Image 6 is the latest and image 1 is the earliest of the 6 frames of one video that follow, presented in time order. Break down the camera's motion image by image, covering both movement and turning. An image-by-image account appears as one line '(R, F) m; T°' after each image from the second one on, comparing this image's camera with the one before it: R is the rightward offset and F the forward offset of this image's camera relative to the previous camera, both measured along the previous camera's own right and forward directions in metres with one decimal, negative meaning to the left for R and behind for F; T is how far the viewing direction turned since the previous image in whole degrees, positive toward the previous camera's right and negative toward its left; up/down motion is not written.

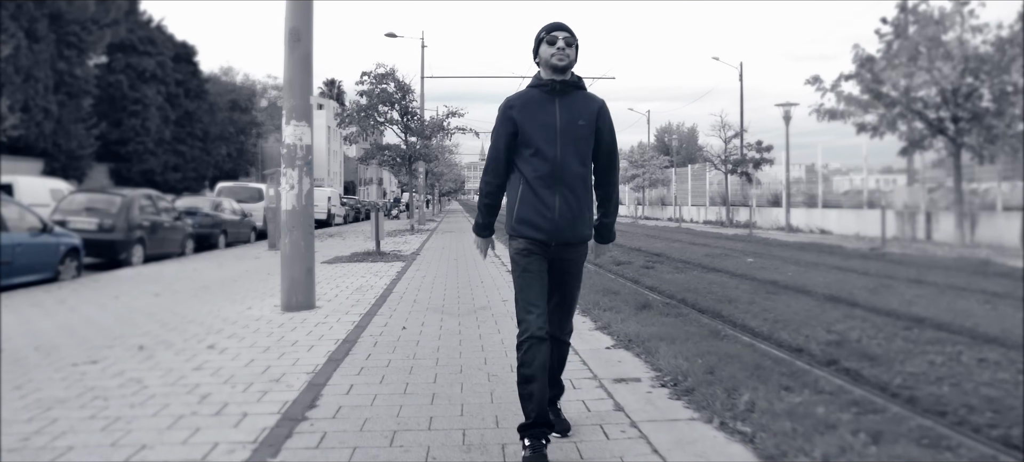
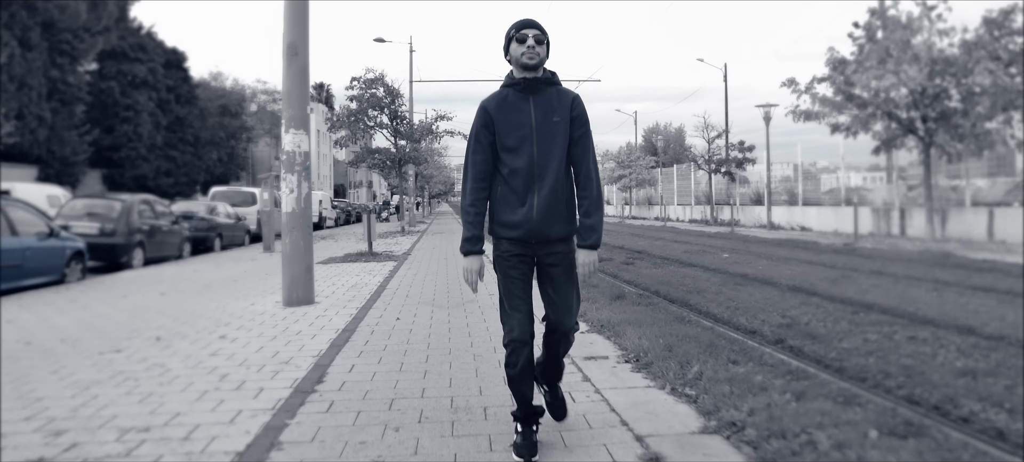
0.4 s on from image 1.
(0.0, -0.2) m; +1°
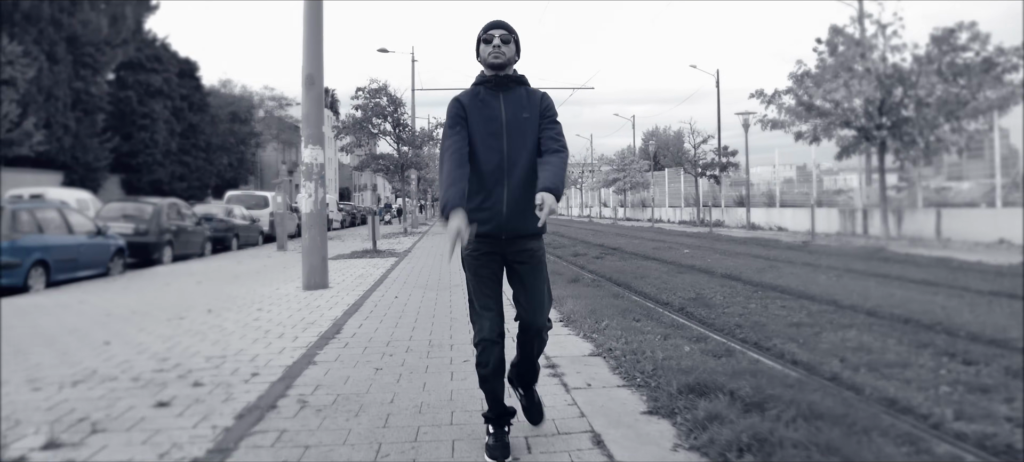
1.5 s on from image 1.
(+0.1, -0.6) m; 0°
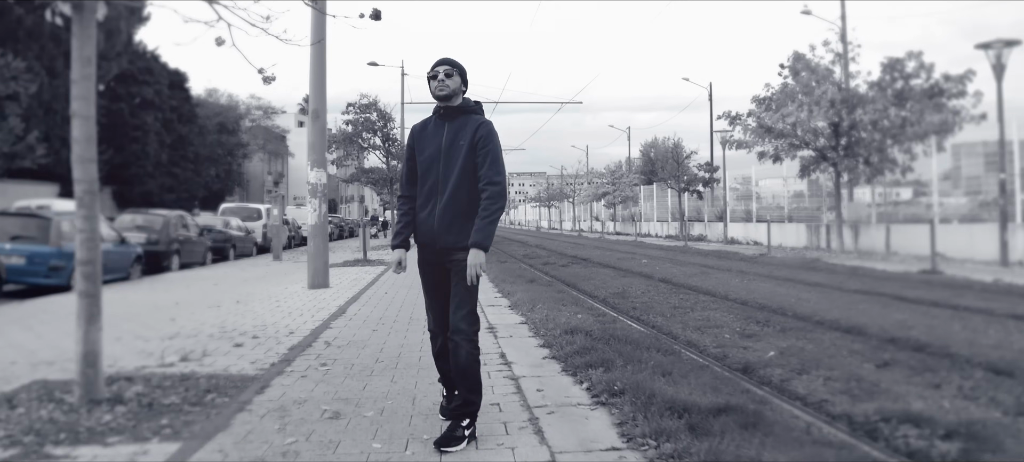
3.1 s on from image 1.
(+0.1, -0.4) m; +1°
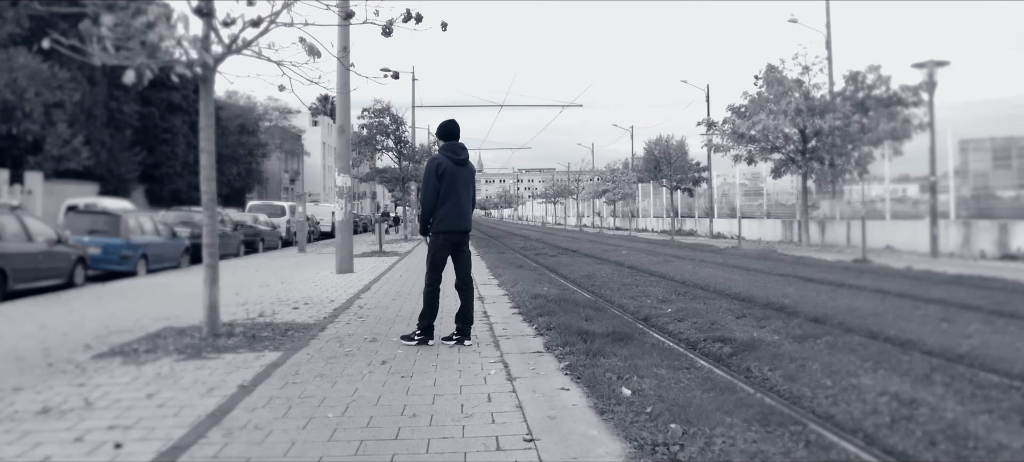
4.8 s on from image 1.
(+0.1, -0.8) m; -1°
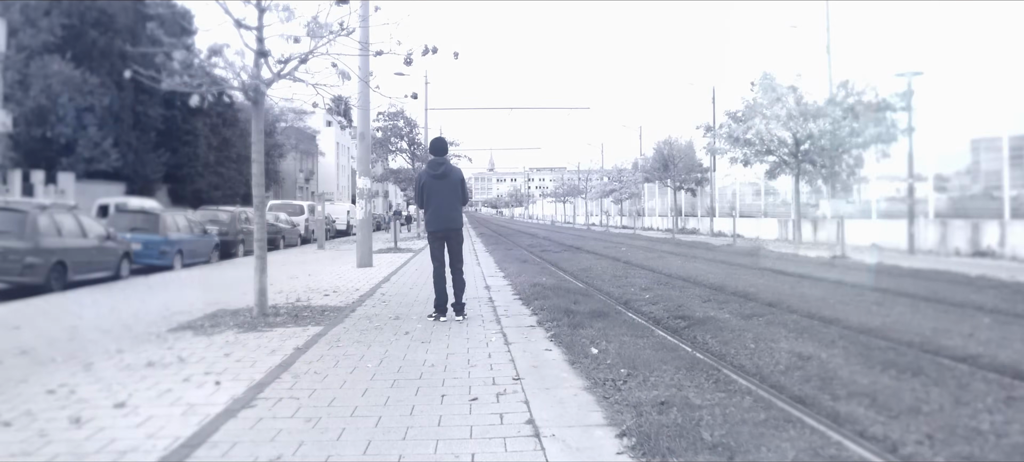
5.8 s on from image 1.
(0.0, -0.4) m; -1°
